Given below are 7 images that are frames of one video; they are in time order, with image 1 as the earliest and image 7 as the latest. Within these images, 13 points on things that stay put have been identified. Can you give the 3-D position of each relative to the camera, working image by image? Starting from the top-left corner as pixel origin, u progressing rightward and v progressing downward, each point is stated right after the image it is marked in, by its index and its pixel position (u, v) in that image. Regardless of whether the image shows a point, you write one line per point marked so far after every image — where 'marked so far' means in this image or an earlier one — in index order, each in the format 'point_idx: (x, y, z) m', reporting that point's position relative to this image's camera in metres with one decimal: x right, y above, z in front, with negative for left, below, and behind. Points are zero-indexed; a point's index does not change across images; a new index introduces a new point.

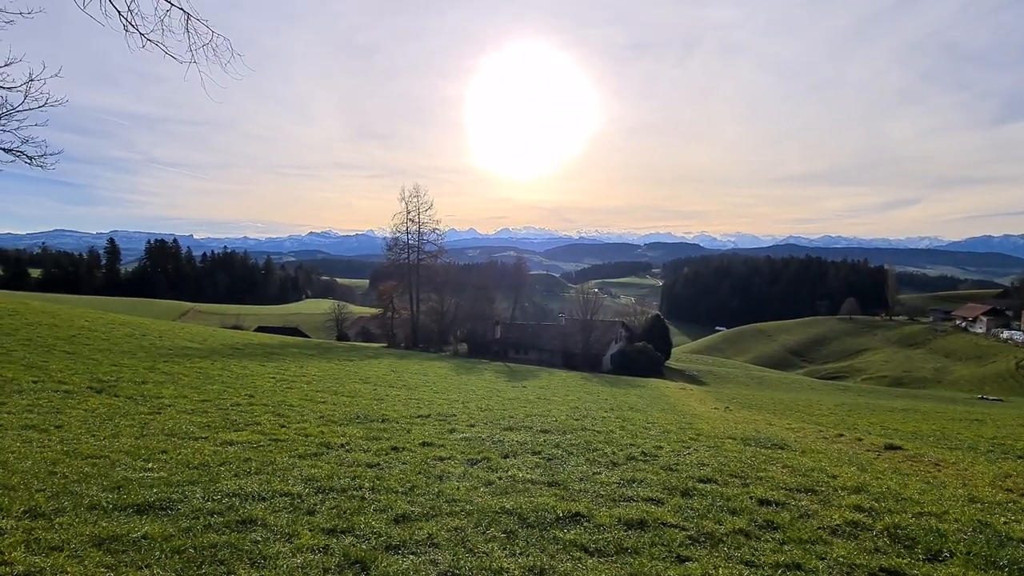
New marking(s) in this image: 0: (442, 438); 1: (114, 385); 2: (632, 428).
0: (-1.5, -3.3, +10.8) m
1: (-13.4, -3.3, +16.4) m
2: (+3.5, -4.0, +14.0) m
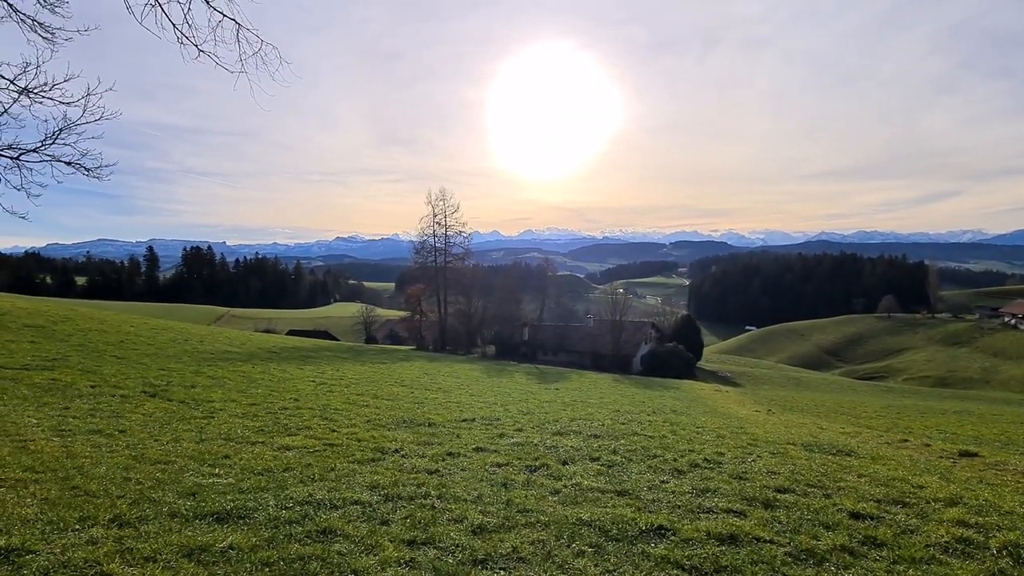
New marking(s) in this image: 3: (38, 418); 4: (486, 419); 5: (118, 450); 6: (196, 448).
0: (-0.4, -3.4, +10.6) m
1: (-11.9, -3.5, +16.8) m
2: (+4.8, -4.0, +13.6) m
3: (-10.1, -2.8, +10.3) m
4: (-0.8, -4.0, +14.8) m
5: (-6.6, -2.7, +8.2) m
6: (-5.6, -2.9, +8.8) m
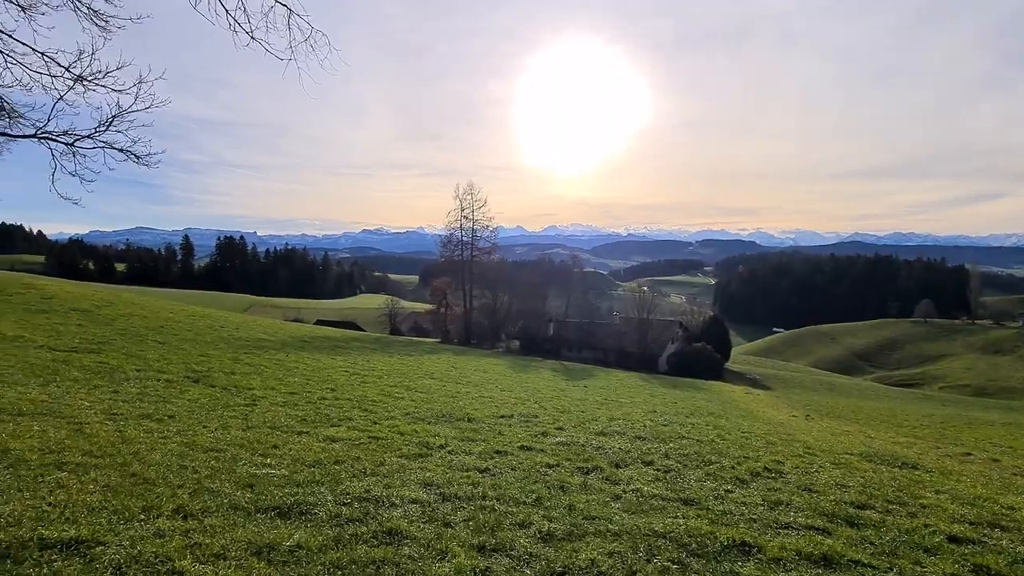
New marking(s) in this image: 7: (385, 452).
0: (+0.6, -3.3, +10.3) m
1: (-10.7, -3.1, +17.0) m
2: (+5.9, -4.0, +13.1) m
3: (-9.1, -2.4, +10.5) m
4: (+0.4, -3.8, +14.6) m
5: (-5.8, -2.5, +8.2) m
6: (-4.7, -2.7, +8.7) m
7: (-2.2, -2.9, +8.5) m
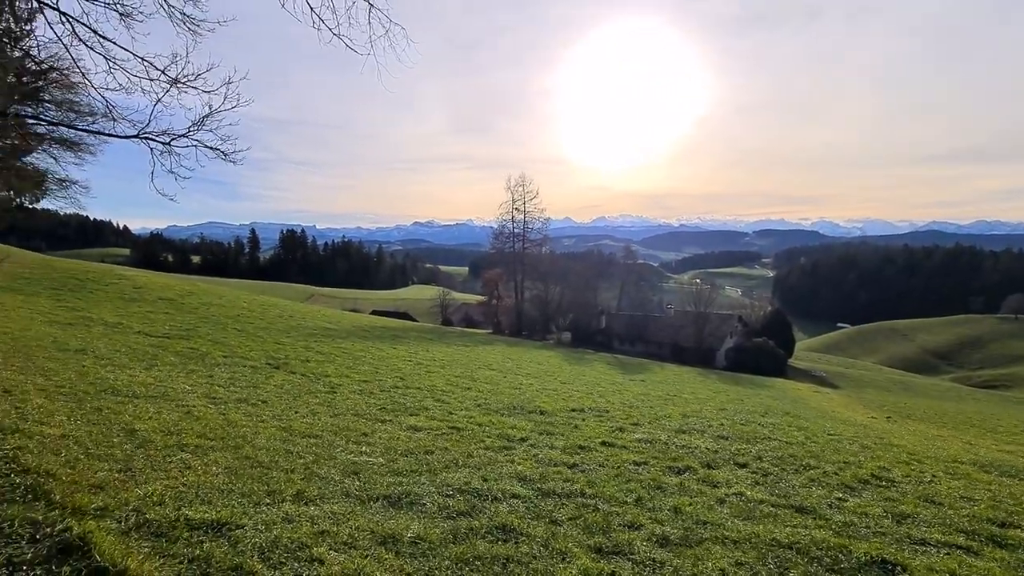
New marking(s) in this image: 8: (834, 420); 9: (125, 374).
0: (+2.2, -3.1, +10.1) m
1: (-8.3, -2.7, +17.9) m
2: (+7.8, -3.8, +12.3) m
3: (-7.4, -2.2, +11.2) m
4: (+2.4, -3.6, +14.3) m
5: (-4.3, -2.3, +8.6) m
6: (-3.2, -2.5, +9.0) m
7: (-0.7, -2.7, +8.5) m
8: (+12.9, -5.3, +19.2) m
9: (-8.9, -2.0, +11.2) m
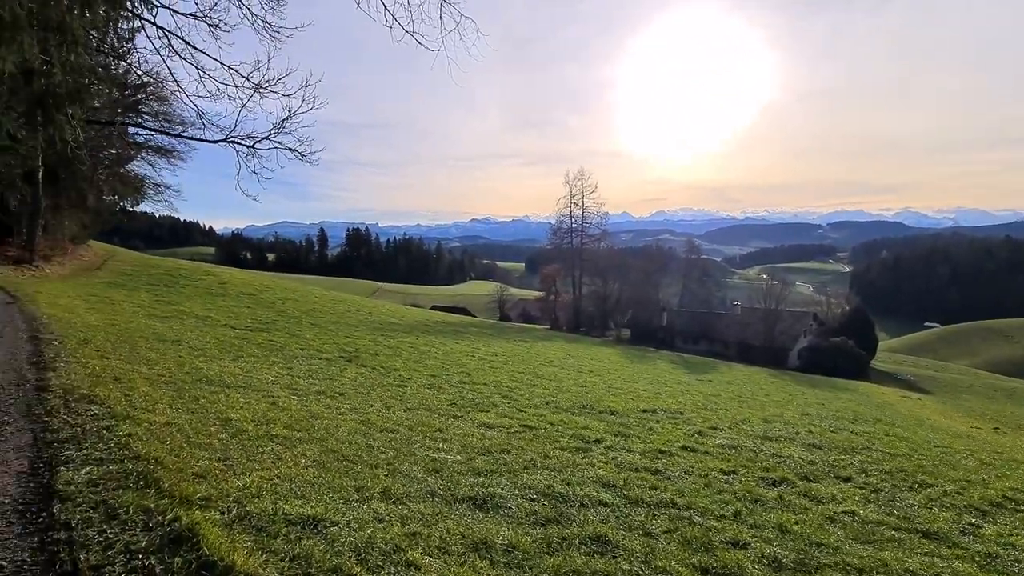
0: (+3.7, -3.0, +9.5) m
1: (-5.9, -2.6, +18.5) m
2: (+9.4, -3.7, +11.1) m
3: (-5.7, -2.1, +11.7) m
4: (+4.4, -3.5, +13.7) m
5: (-3.0, -2.3, +8.8) m
6: (-1.9, -2.4, +9.1) m
7: (+0.5, -2.6, +8.3) m
8: (+15.3, -5.1, +17.3) m
9: (-7.3, -1.9, +11.9) m
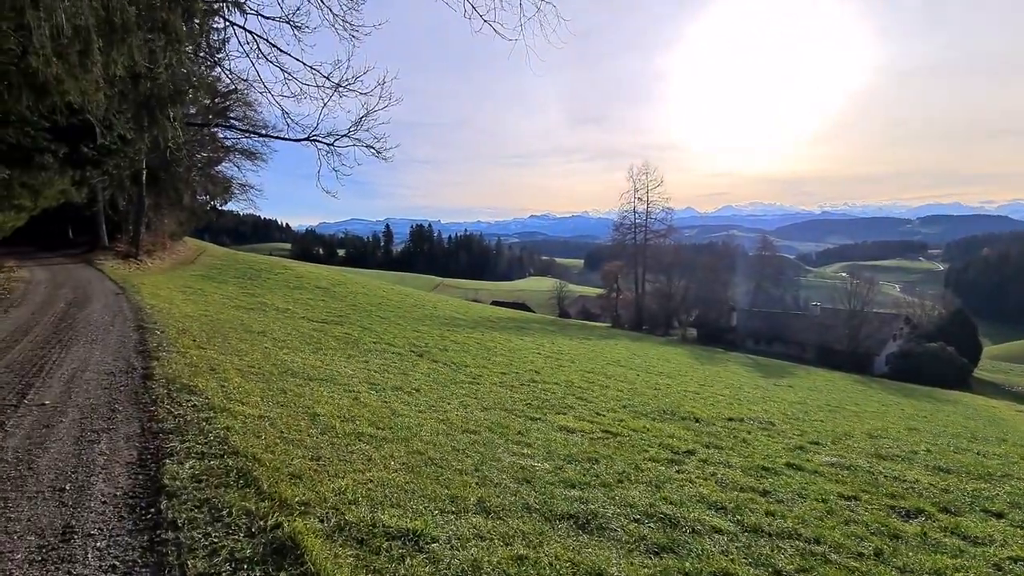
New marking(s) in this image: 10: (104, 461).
0: (+5.2, -3.0, +8.6) m
1: (-3.2, -2.4, +18.6) m
2: (+11.1, -3.8, +9.5) m
3: (-3.9, -2.0, +11.9) m
4: (+6.4, -3.5, +12.6) m
5: (-1.5, -2.2, +8.7) m
6: (-0.4, -2.4, +8.8) m
7: (+1.9, -2.6, +7.7) m
8: (+17.6, -5.2, +14.9) m
9: (-5.4, -1.7, +12.3) m
10: (-3.9, -1.7, +4.6) m
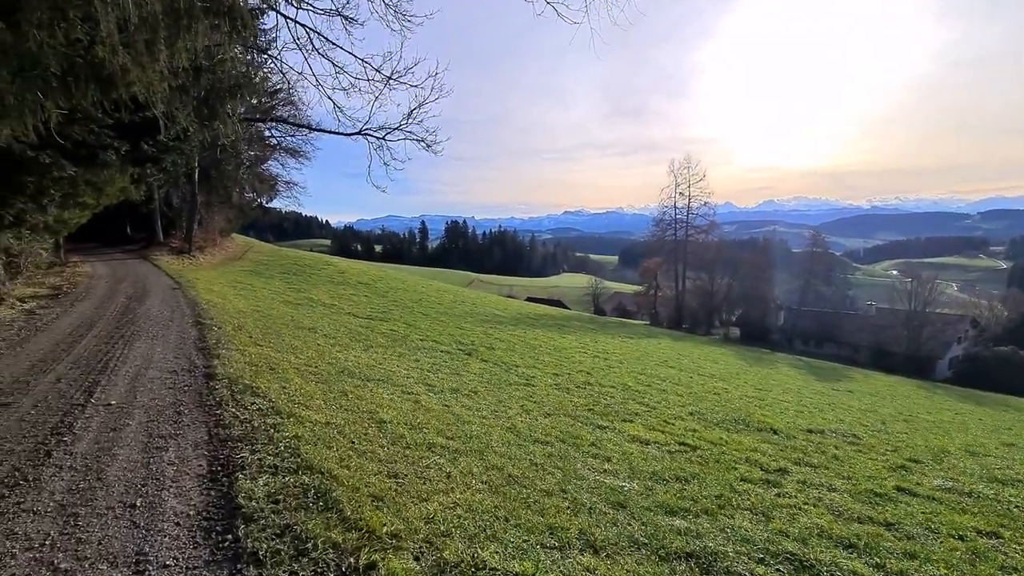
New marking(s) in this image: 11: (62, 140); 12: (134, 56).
0: (+6.3, -3.1, +7.6) m
1: (-1.4, -2.3, +18.2) m
2: (+12.2, -3.8, +8.1) m
3: (-2.5, -1.9, +11.6) m
4: (+7.8, -3.5, +11.6) m
5: (-0.4, -2.2, +8.2) m
6: (+0.8, -2.4, +8.2) m
7: (+3.0, -2.6, +7.0) m
8: (+19.2, -5.2, +13.1) m
9: (-4.0, -1.7, +12.0) m
10: (-3.0, -1.6, +4.3) m
11: (-8.2, +2.7, +8.9) m
12: (-4.7, +2.9, +6.1) m
